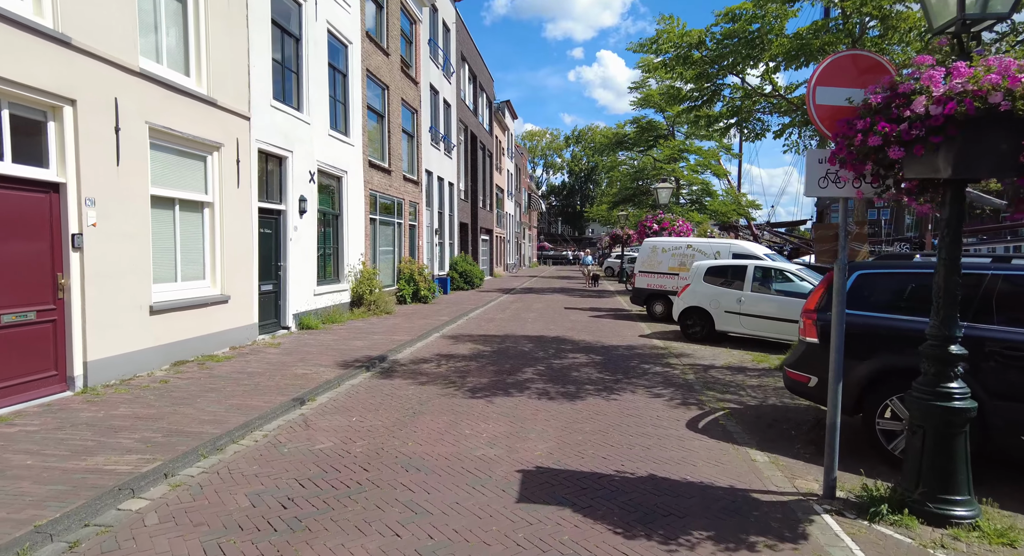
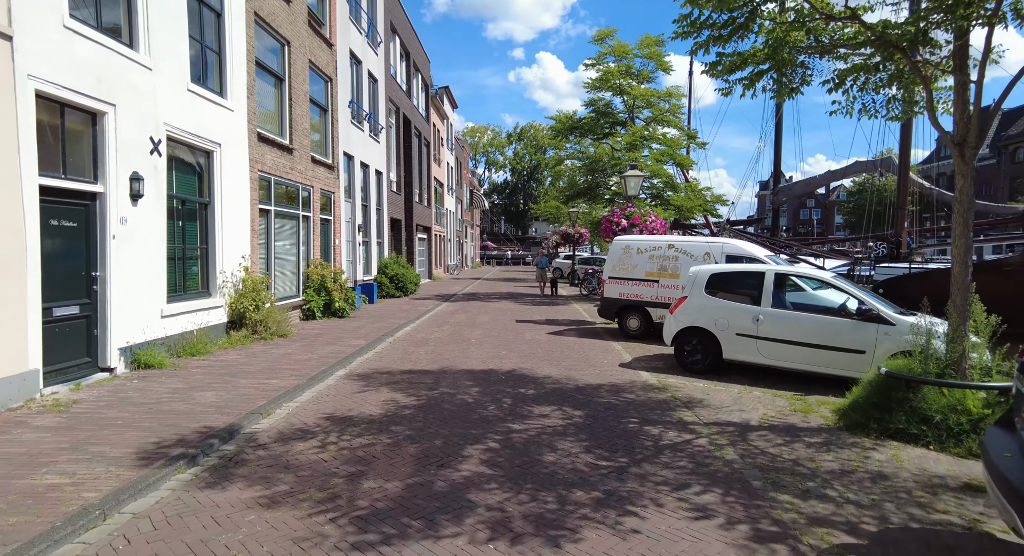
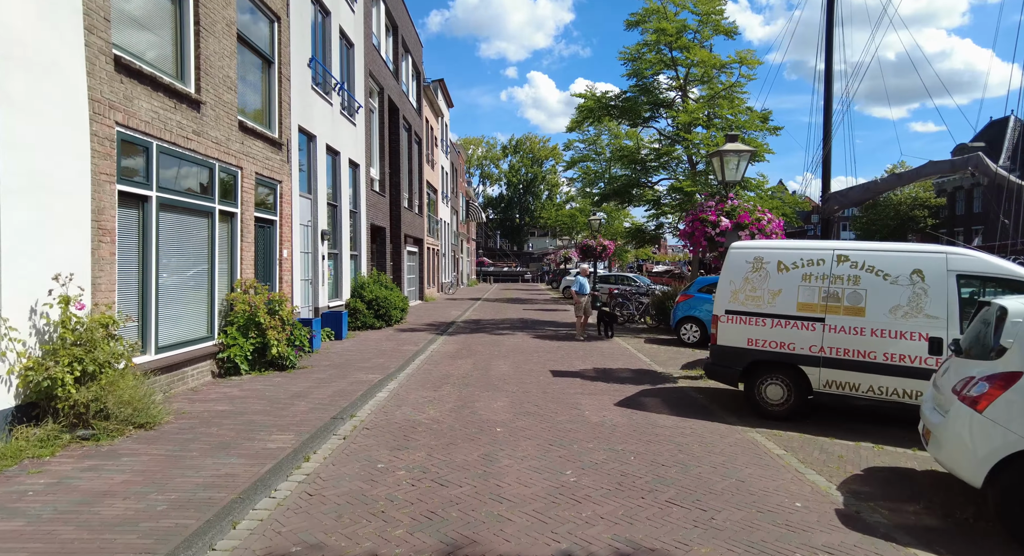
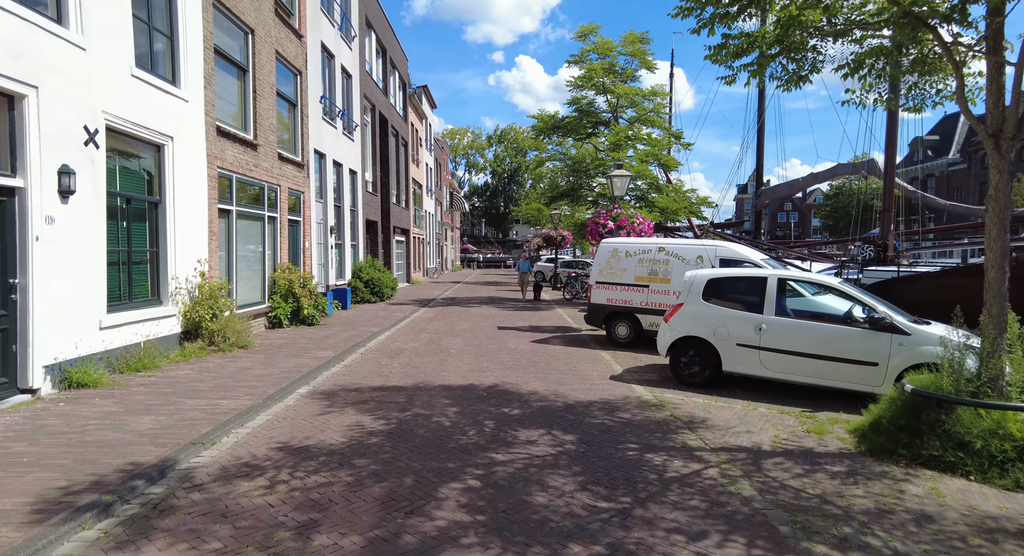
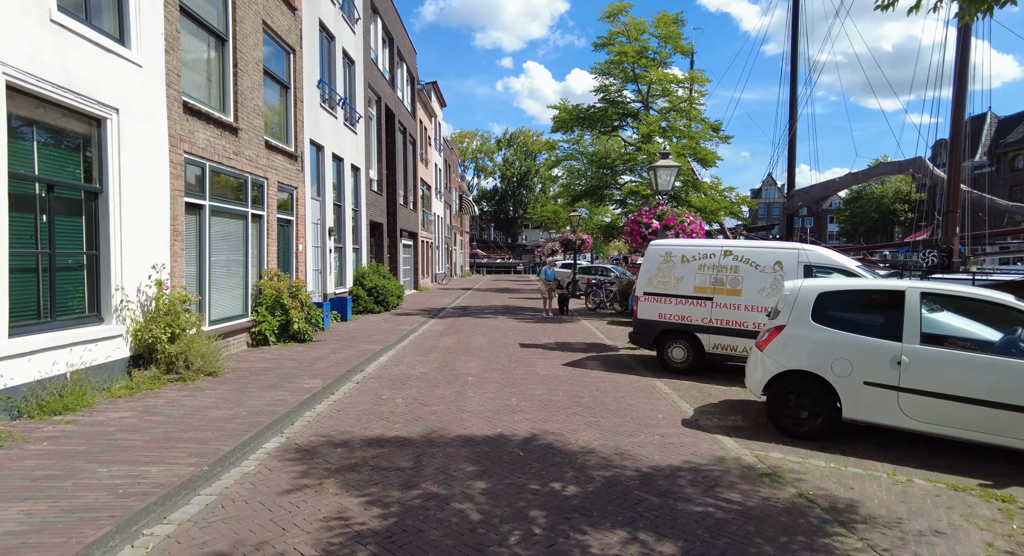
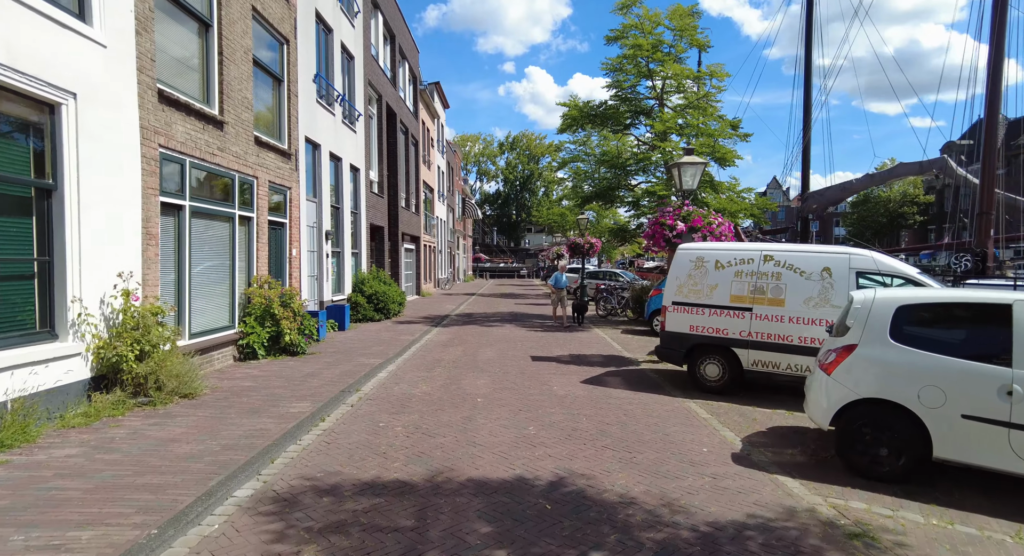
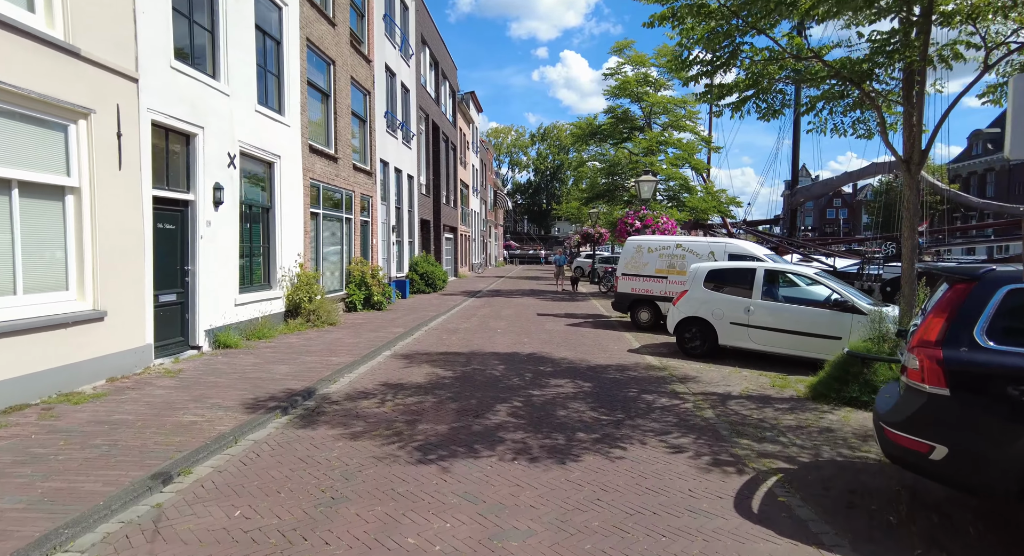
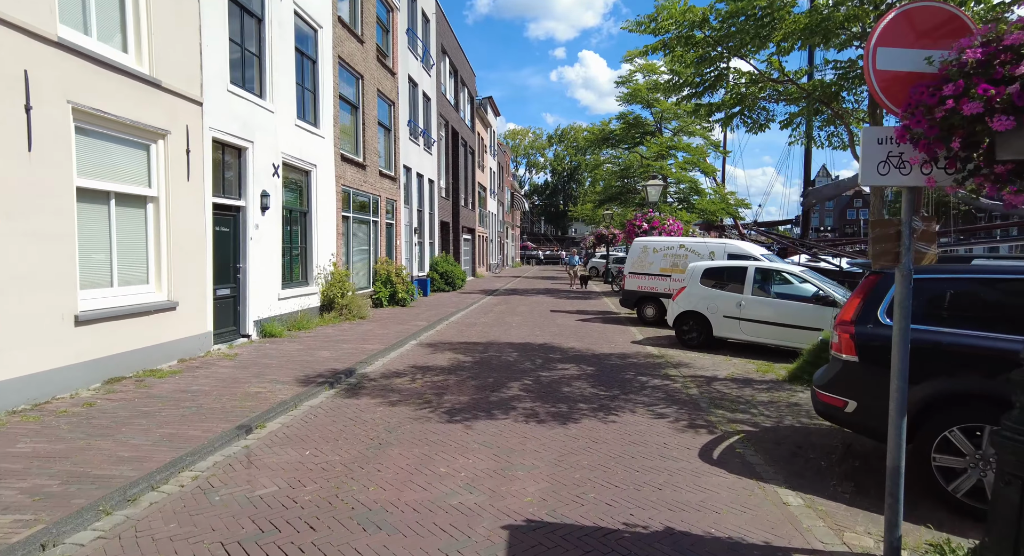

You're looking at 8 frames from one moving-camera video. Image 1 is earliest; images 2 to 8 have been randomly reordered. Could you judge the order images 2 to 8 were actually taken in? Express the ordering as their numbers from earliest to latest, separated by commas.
8, 7, 2, 4, 5, 6, 3
